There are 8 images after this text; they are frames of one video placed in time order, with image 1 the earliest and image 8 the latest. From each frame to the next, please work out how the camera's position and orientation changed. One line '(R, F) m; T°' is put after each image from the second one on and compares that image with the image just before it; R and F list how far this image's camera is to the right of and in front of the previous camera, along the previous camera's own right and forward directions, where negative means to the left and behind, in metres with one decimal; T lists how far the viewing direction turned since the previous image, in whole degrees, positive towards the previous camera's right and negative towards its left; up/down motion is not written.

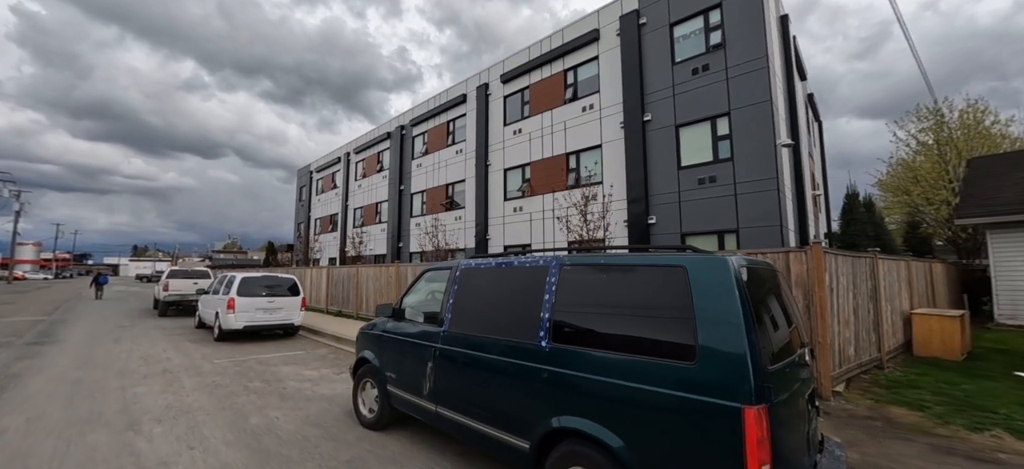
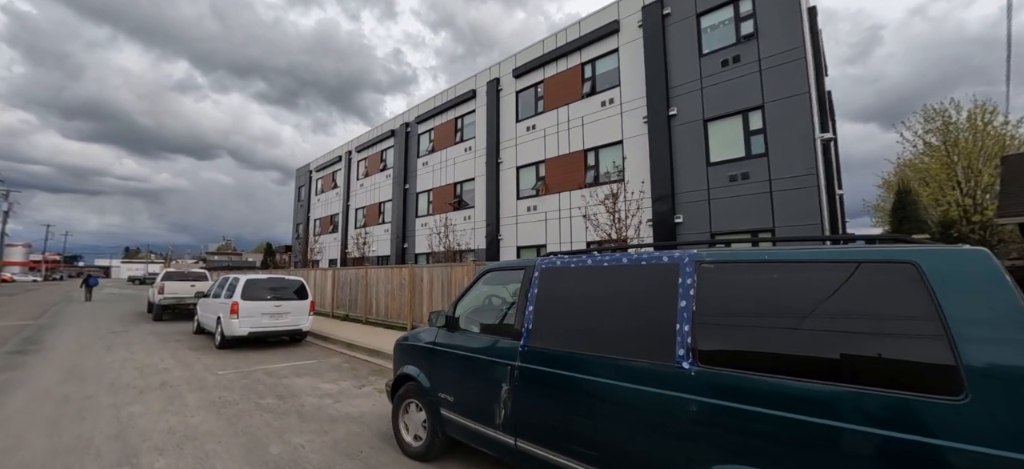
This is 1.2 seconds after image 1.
(-0.8, +0.7) m; +1°
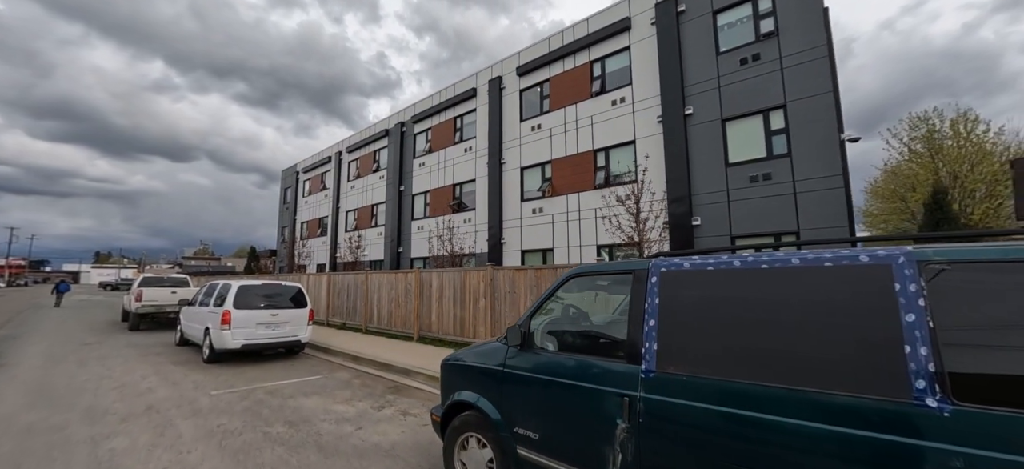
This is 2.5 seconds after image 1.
(-0.8, +0.7) m; +2°
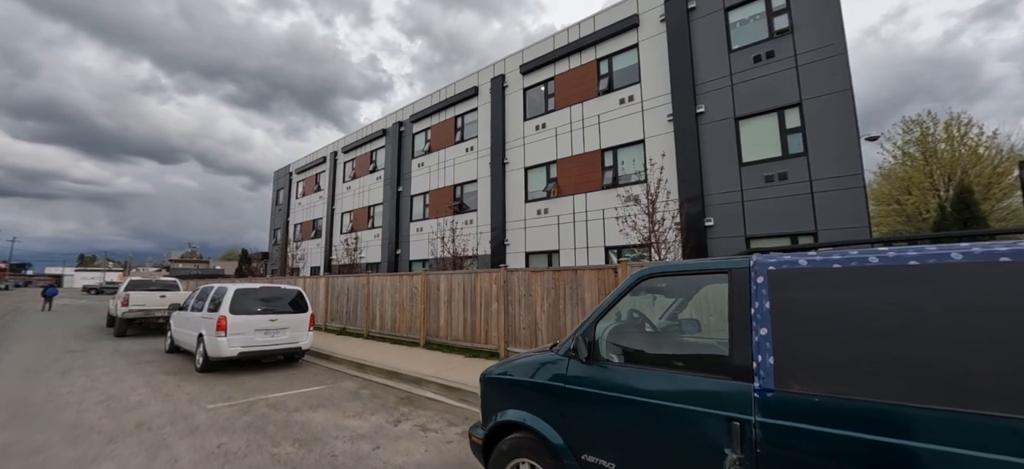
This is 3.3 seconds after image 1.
(-0.5, +0.4) m; +1°
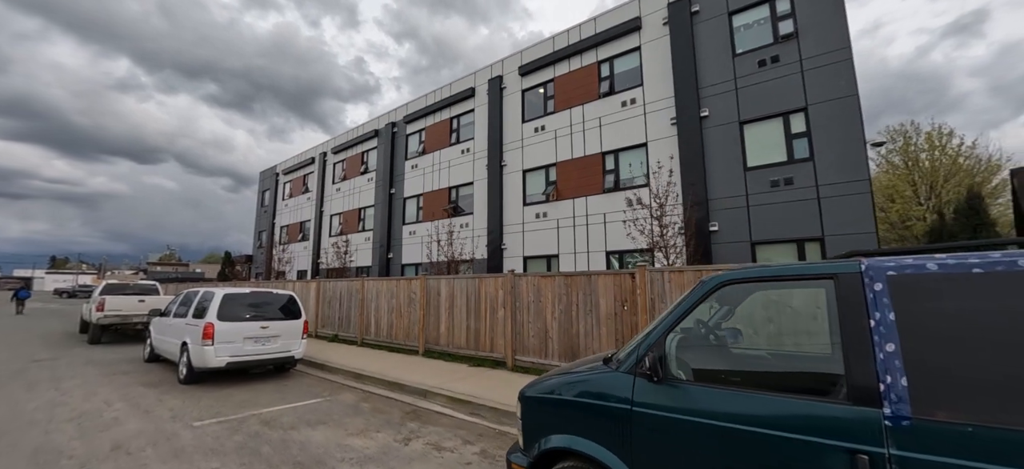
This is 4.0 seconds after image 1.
(-0.4, +0.4) m; +2°
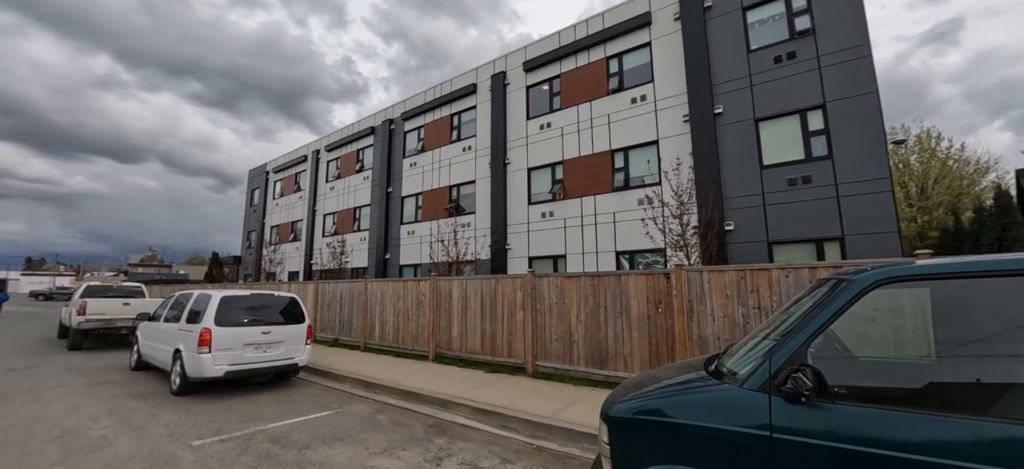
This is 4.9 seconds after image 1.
(-0.6, +0.5) m; +1°
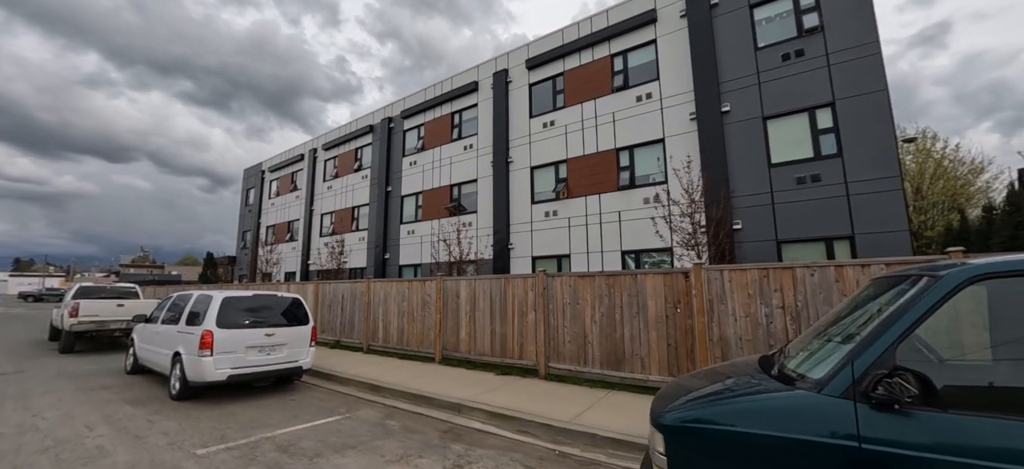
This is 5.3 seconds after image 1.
(-0.3, +0.2) m; +1°
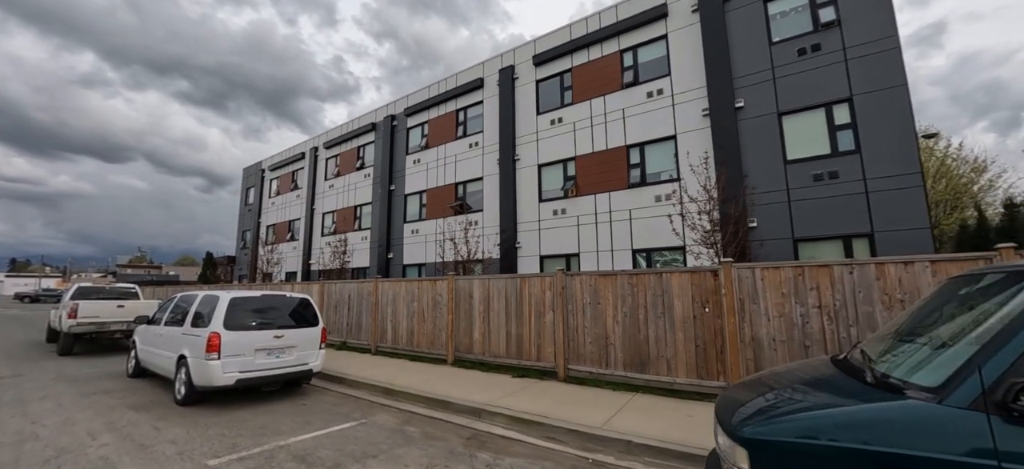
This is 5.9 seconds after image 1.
(-0.3, +0.3) m; 0°
